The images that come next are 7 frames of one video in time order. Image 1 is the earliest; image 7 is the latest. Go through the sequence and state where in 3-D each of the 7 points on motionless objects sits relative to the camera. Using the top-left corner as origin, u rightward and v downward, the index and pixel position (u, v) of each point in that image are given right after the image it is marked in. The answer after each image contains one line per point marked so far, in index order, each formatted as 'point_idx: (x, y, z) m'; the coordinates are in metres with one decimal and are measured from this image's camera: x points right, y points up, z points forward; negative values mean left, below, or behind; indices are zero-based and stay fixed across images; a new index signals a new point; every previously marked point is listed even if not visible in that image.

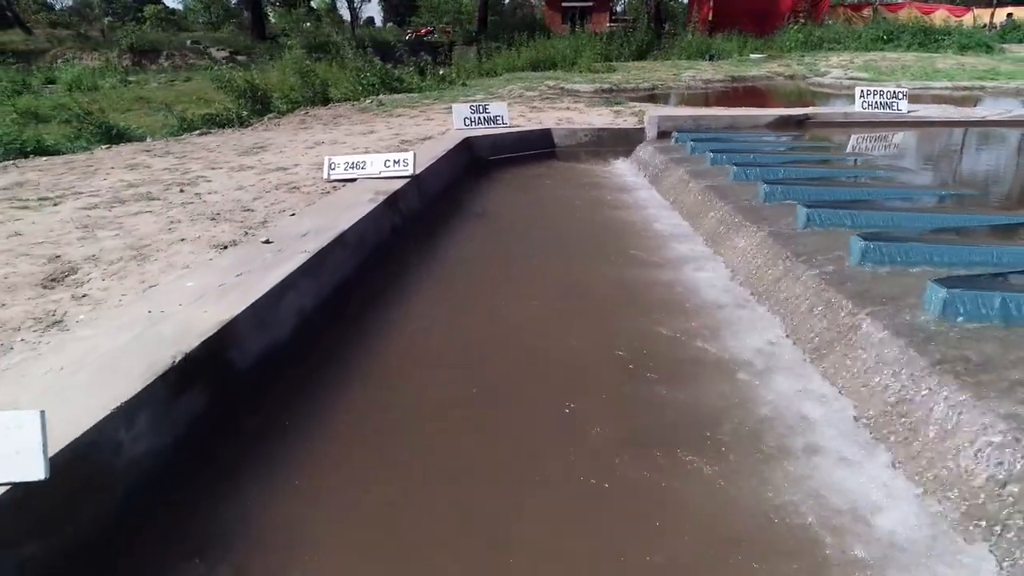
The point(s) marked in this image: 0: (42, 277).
0: (-2.5, +0.1, +3.6) m
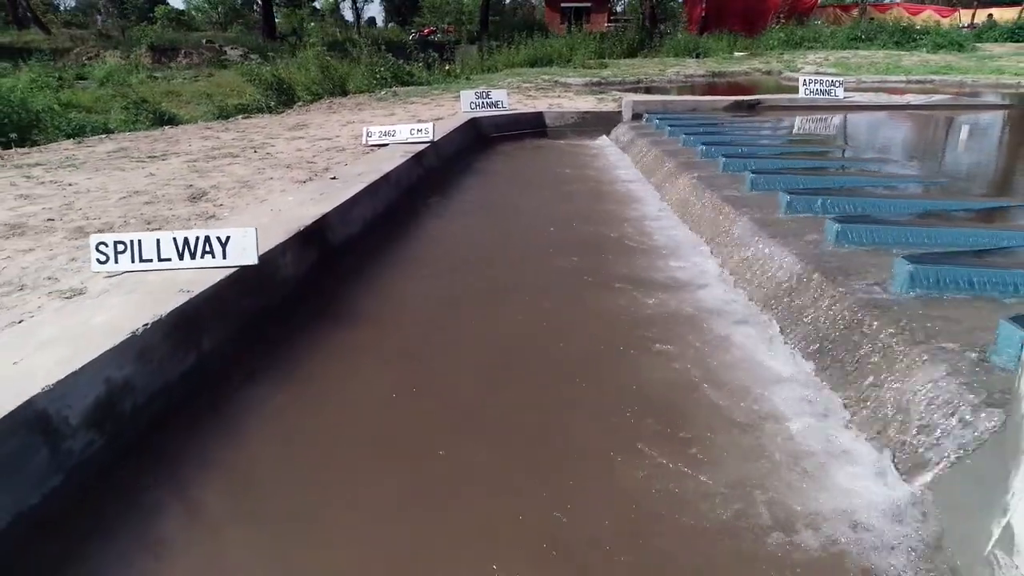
0: (-2.6, +0.7, +5.2) m
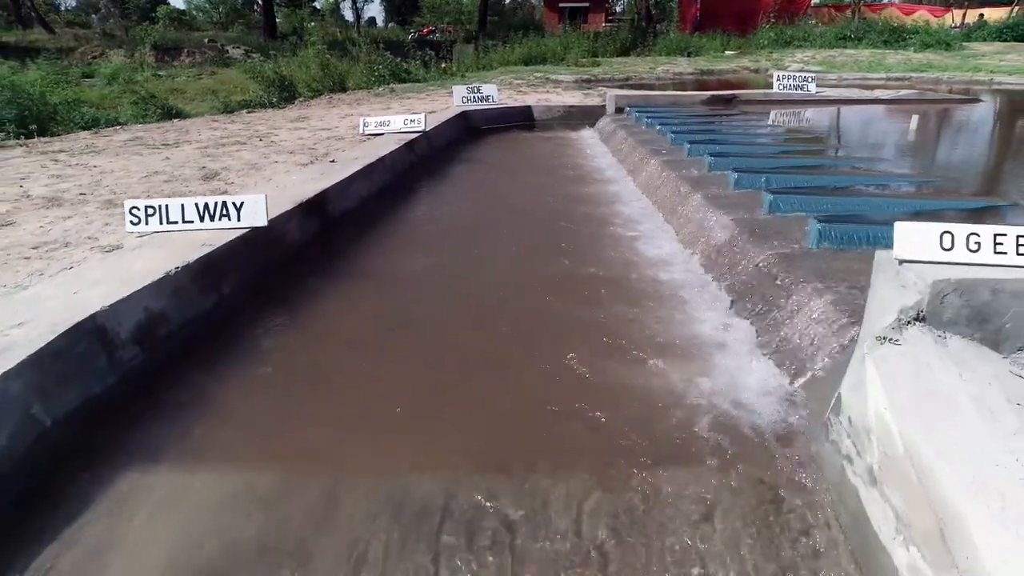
0: (-2.8, +1.0, +5.8) m
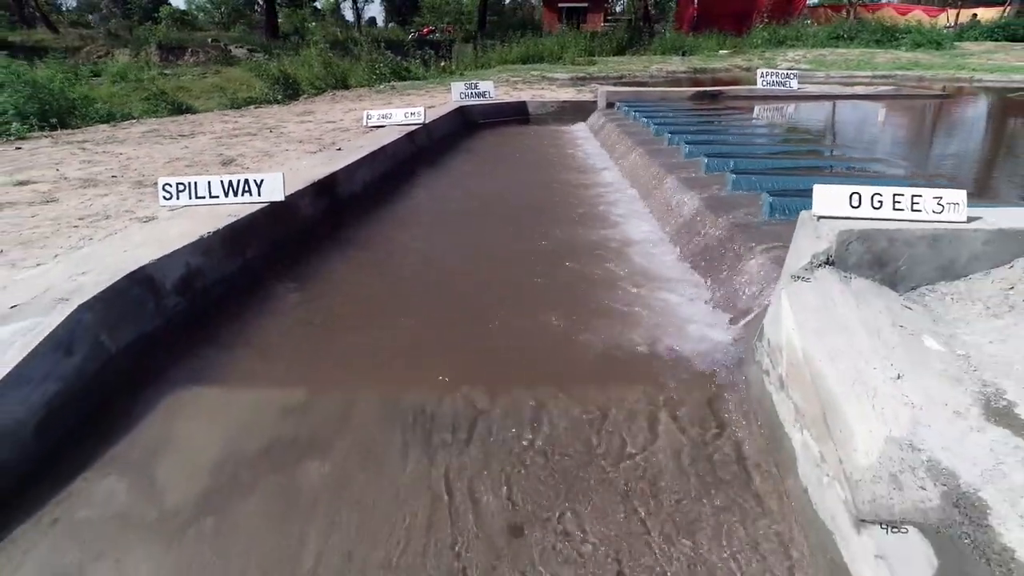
0: (-2.8, +1.2, +6.3) m
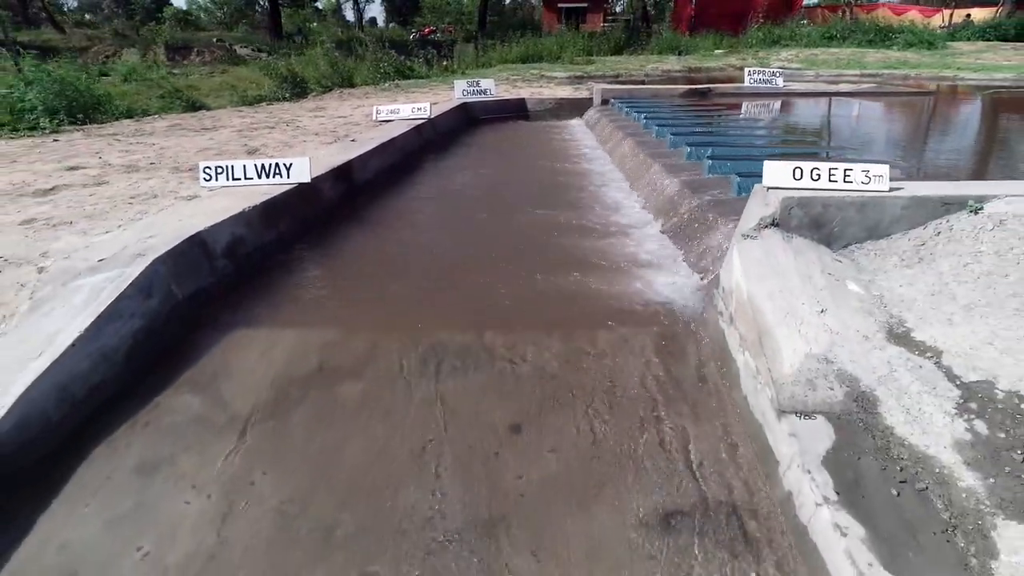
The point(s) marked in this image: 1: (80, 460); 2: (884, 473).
0: (-2.8, +1.4, +6.9) m
1: (-1.9, -0.7, +2.8) m
2: (+1.3, -0.7, +2.4) m
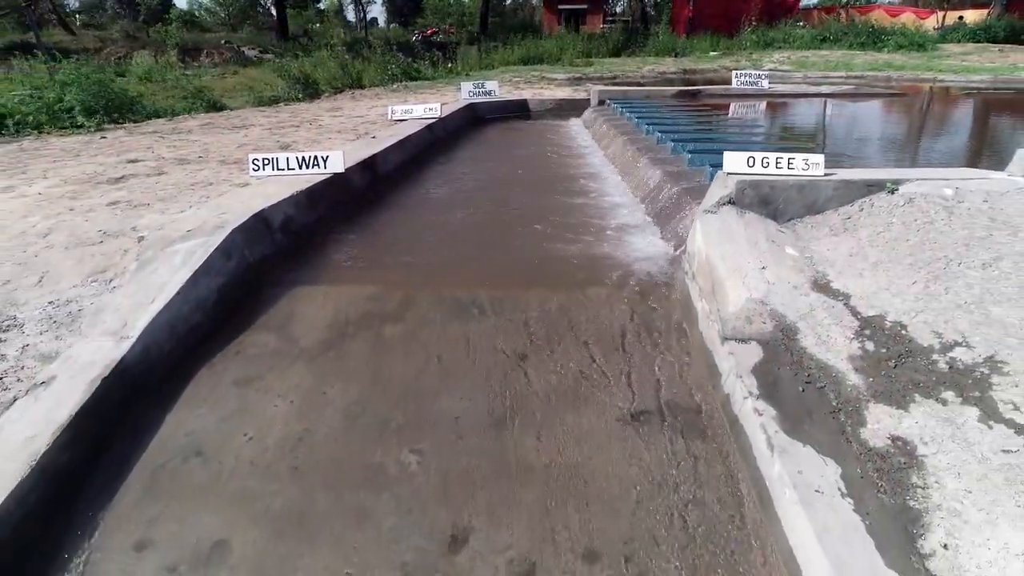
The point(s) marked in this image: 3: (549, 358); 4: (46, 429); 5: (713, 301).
0: (-2.8, +1.7, +7.8) m
1: (-1.8, -0.5, +3.7) m
2: (+1.4, -0.4, +3.2) m
3: (+0.2, -0.4, +3.8) m
4: (-2.1, -0.6, +2.9) m
5: (+1.2, -0.1, +3.9) m
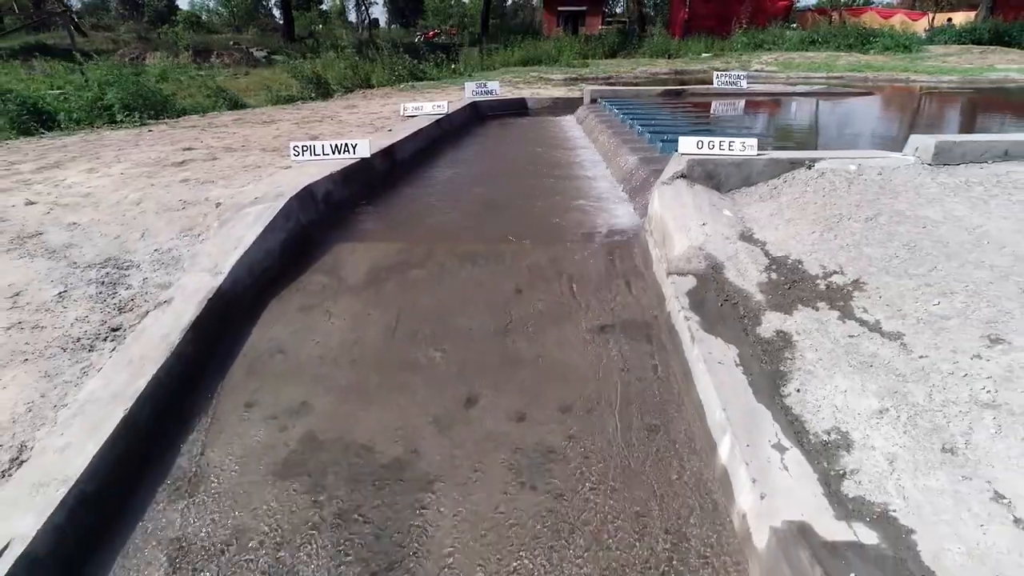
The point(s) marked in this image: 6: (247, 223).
0: (-2.8, +2.1, +9.0) m
1: (-1.8, -0.1, +4.9) m
2: (+1.4, -0.1, +4.4) m
3: (+0.2, 0.0, +5.0) m
4: (-2.1, -0.3, +4.1) m
5: (+1.2, +0.3, +5.1) m
6: (-2.1, +0.5, +5.2) m
